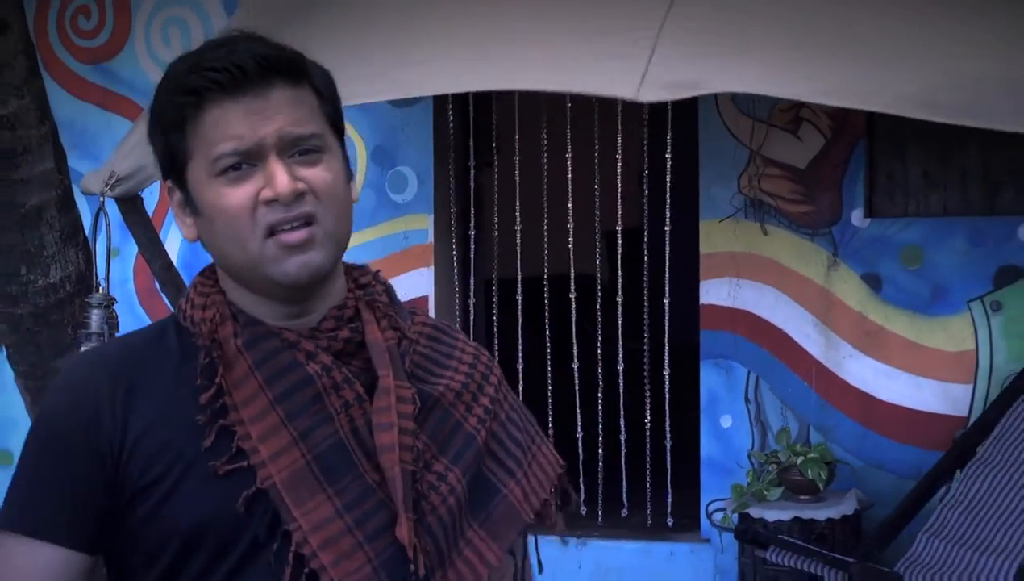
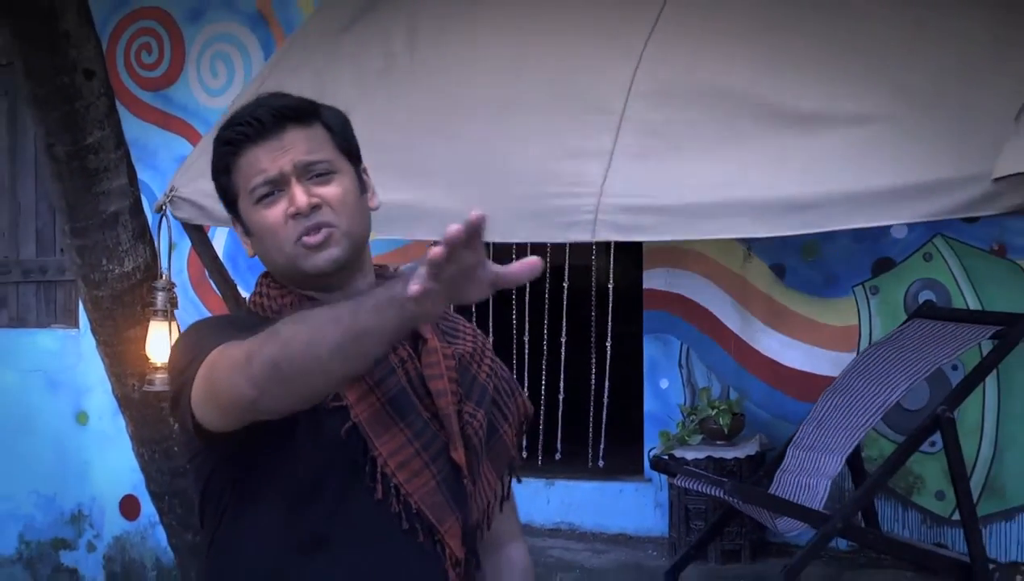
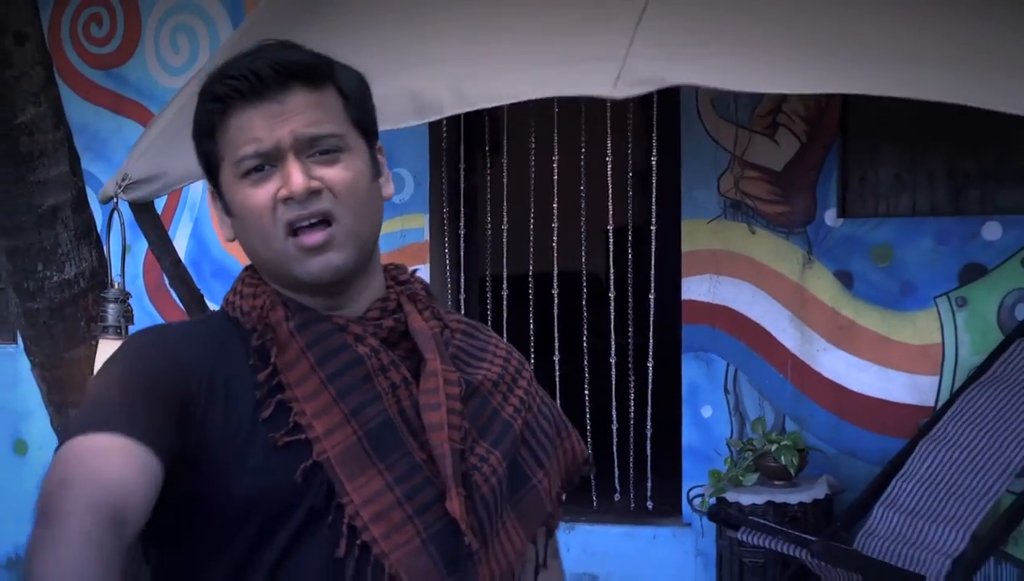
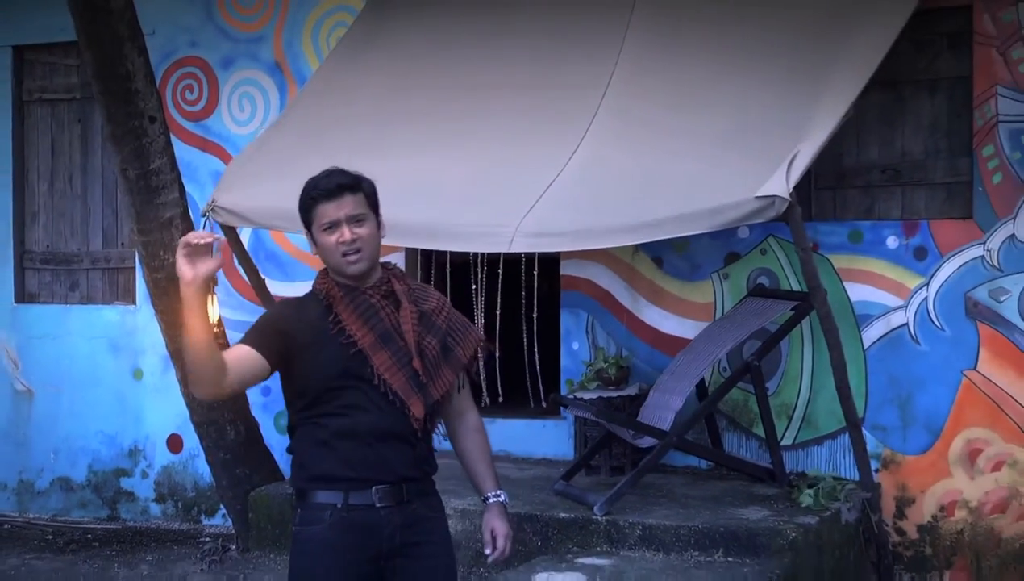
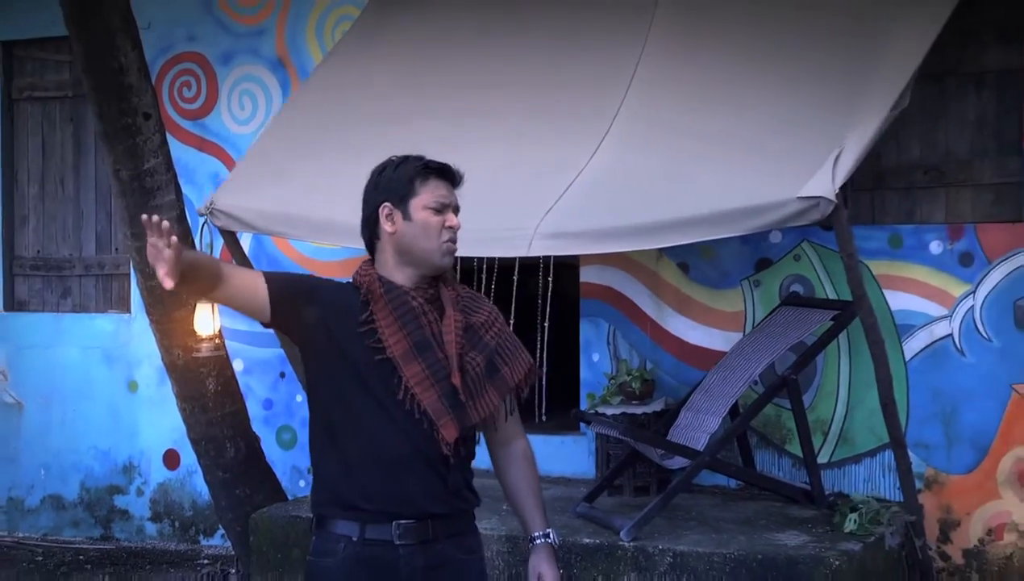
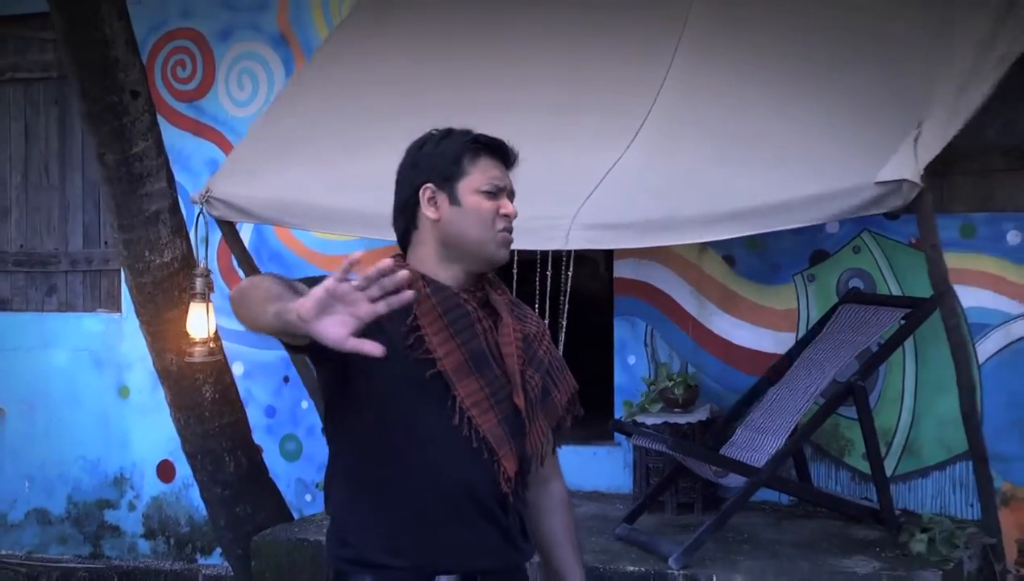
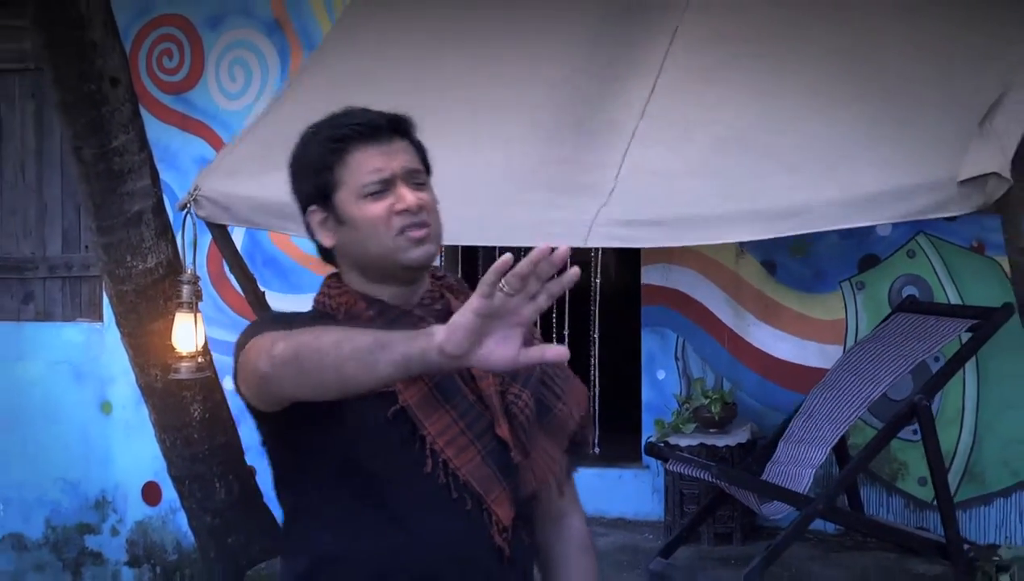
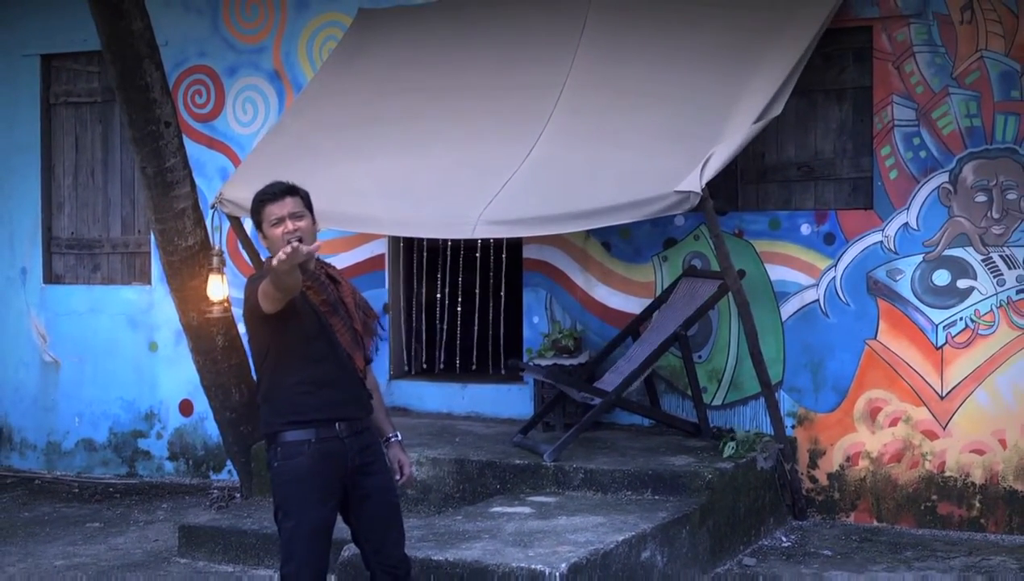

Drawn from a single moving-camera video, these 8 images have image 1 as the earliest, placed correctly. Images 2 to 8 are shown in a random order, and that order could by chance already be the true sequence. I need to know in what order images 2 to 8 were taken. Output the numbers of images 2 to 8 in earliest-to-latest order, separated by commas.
3, 2, 7, 6, 5, 4, 8
